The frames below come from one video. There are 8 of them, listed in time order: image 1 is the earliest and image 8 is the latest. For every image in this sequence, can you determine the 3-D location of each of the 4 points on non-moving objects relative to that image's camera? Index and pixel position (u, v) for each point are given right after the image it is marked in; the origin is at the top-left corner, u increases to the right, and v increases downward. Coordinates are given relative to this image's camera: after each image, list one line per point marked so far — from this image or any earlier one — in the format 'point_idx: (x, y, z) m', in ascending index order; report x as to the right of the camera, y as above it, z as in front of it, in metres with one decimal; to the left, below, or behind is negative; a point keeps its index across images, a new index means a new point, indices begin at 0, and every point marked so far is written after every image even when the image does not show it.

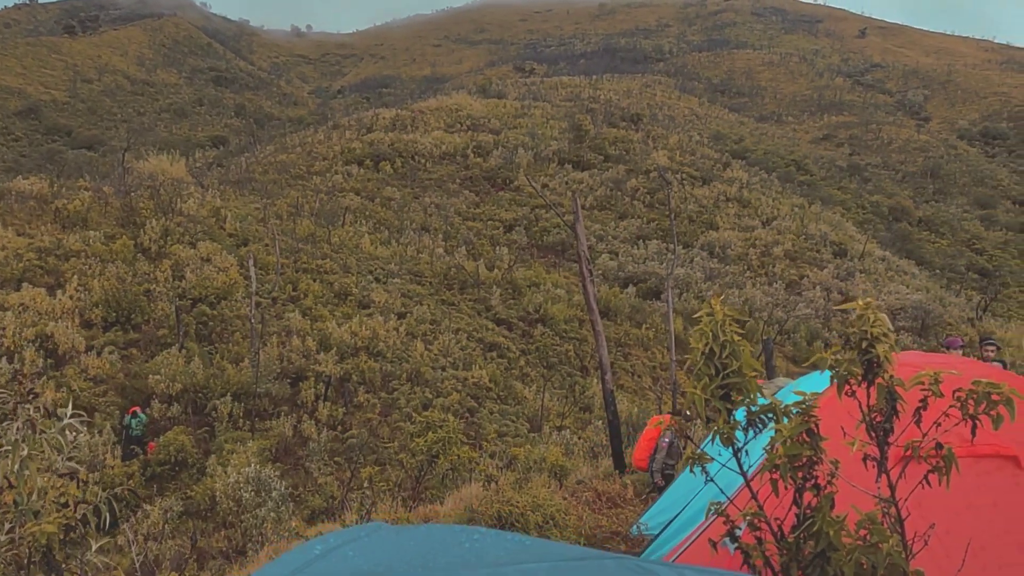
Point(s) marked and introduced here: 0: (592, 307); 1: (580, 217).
0: (+0.7, -0.2, +6.6) m
1: (+0.6, +0.8, +6.8) m
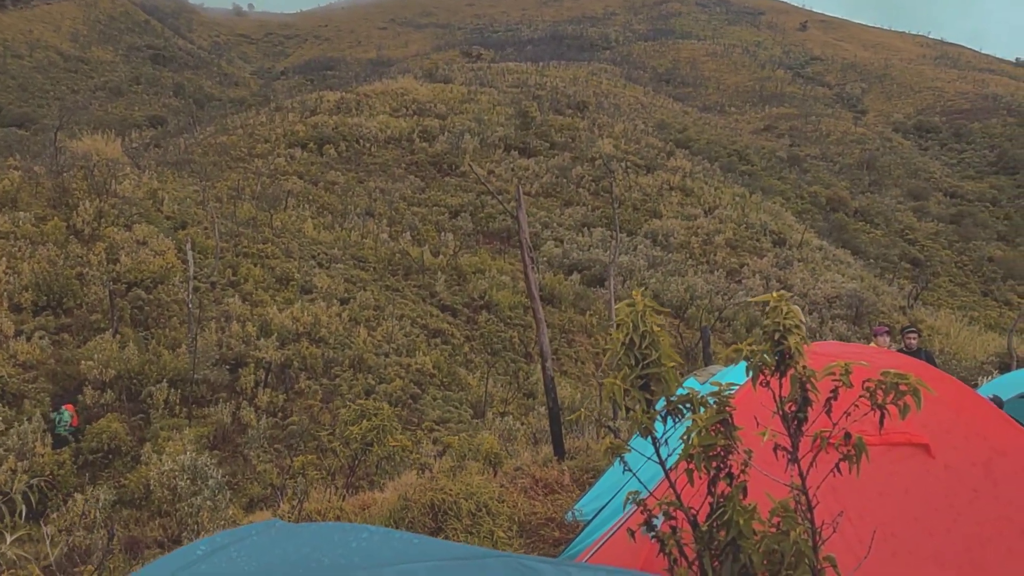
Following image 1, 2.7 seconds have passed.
0: (+0.2, 0.0, +6.6) m
1: (0.0, +1.0, +6.8) m
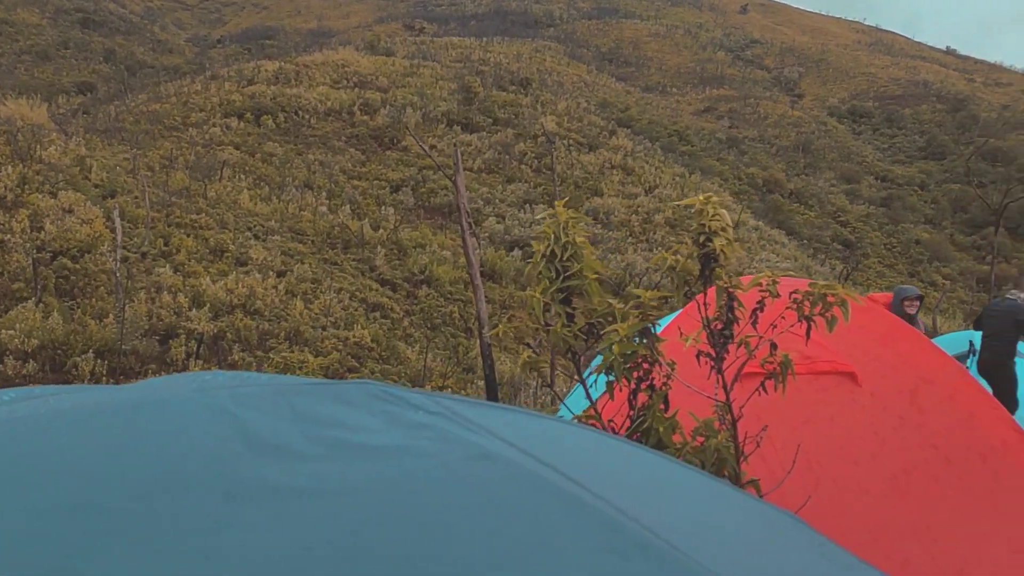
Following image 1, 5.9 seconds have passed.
0: (-0.4, +0.2, +6.6) m
1: (-0.5, +1.2, +6.8) m
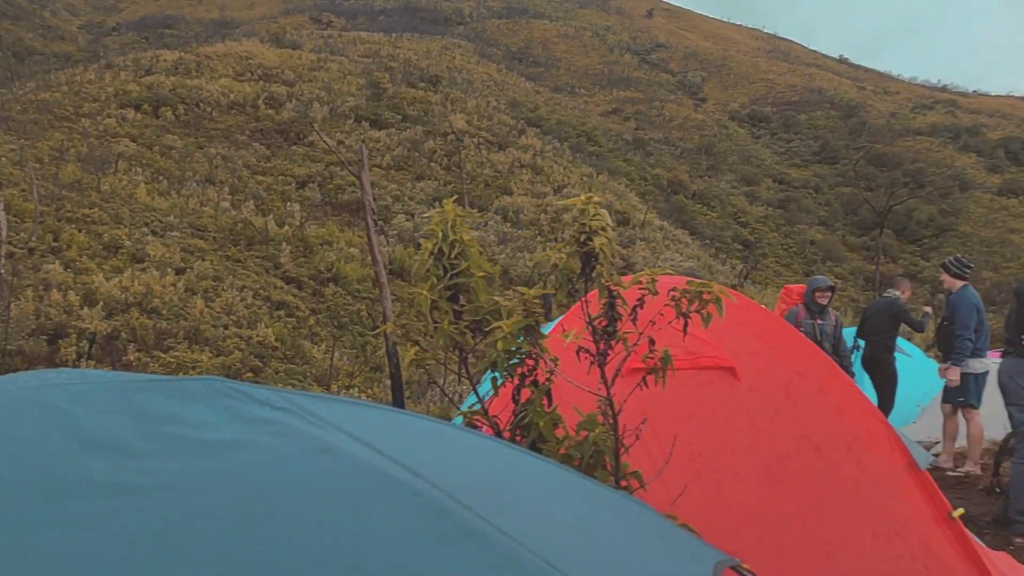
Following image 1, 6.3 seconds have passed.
0: (-1.3, +0.2, +6.6) m
1: (-1.4, +1.2, +6.7) m
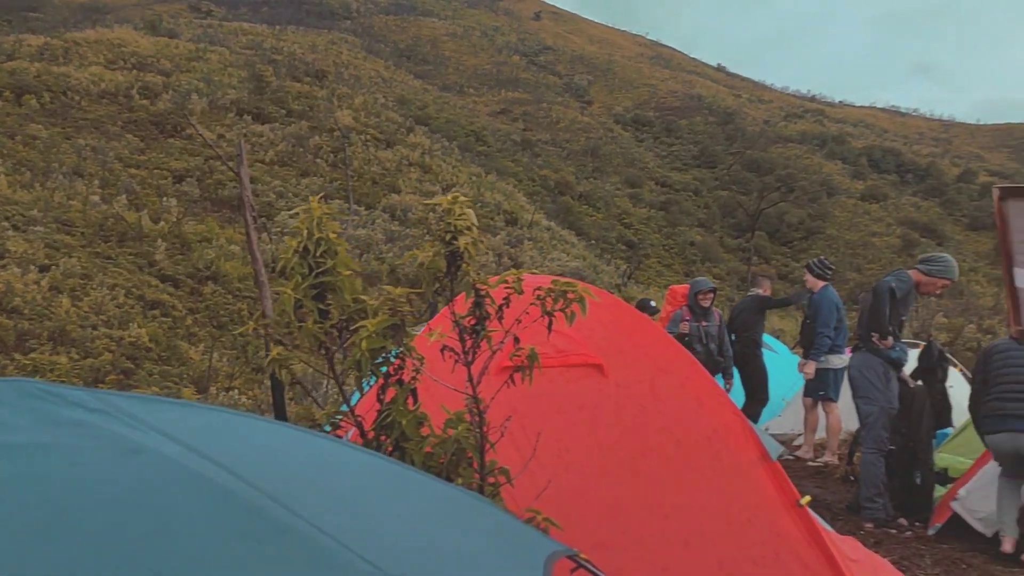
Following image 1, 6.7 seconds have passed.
0: (-2.4, +0.3, +6.5) m
1: (-2.5, +1.2, +6.6) m
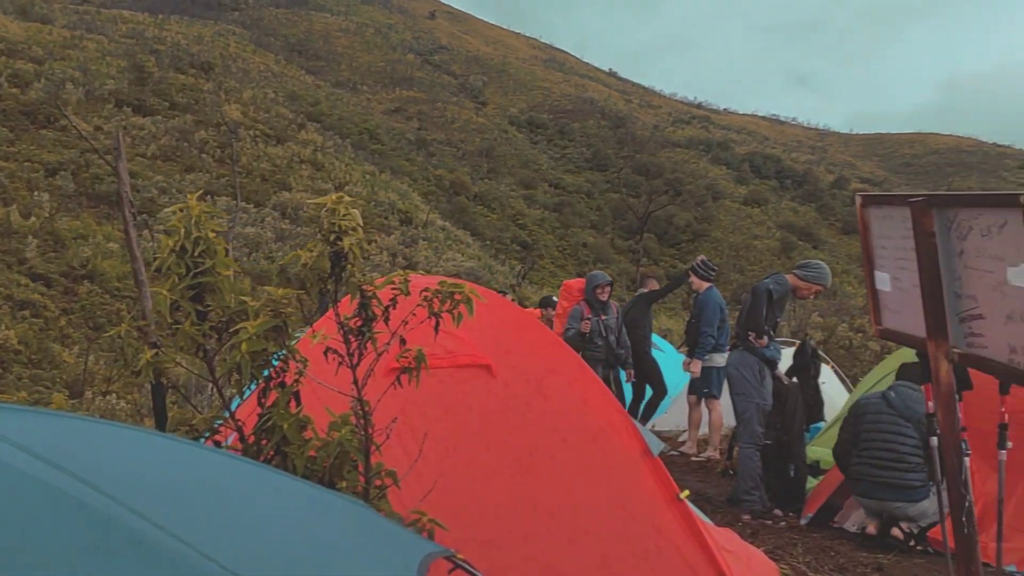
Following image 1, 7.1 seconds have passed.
0: (-3.4, +0.3, +6.3) m
1: (-3.6, +1.3, +6.4) m
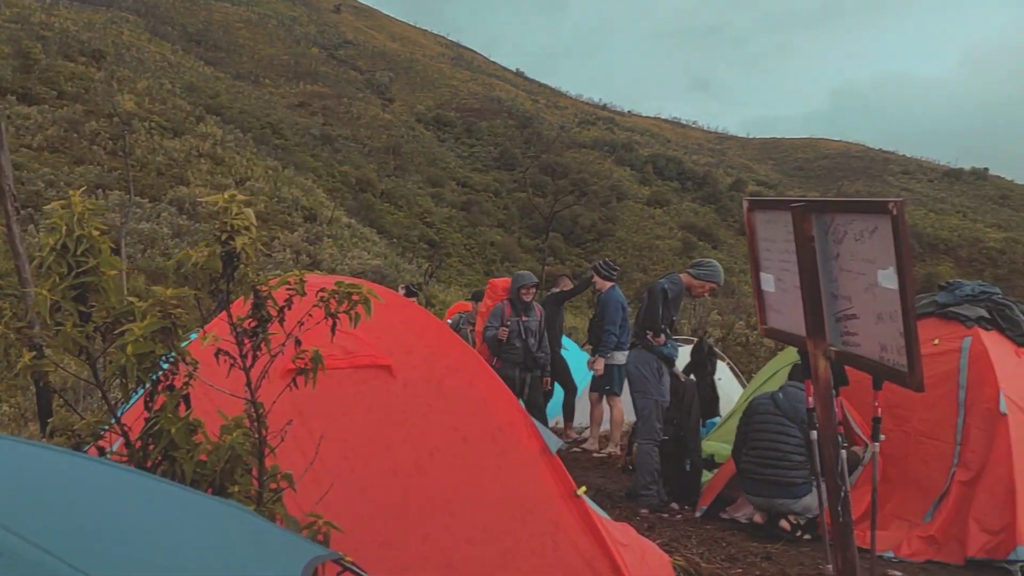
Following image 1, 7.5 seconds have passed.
0: (-4.3, +0.3, +6.0) m
1: (-4.5, +1.3, +6.0) m
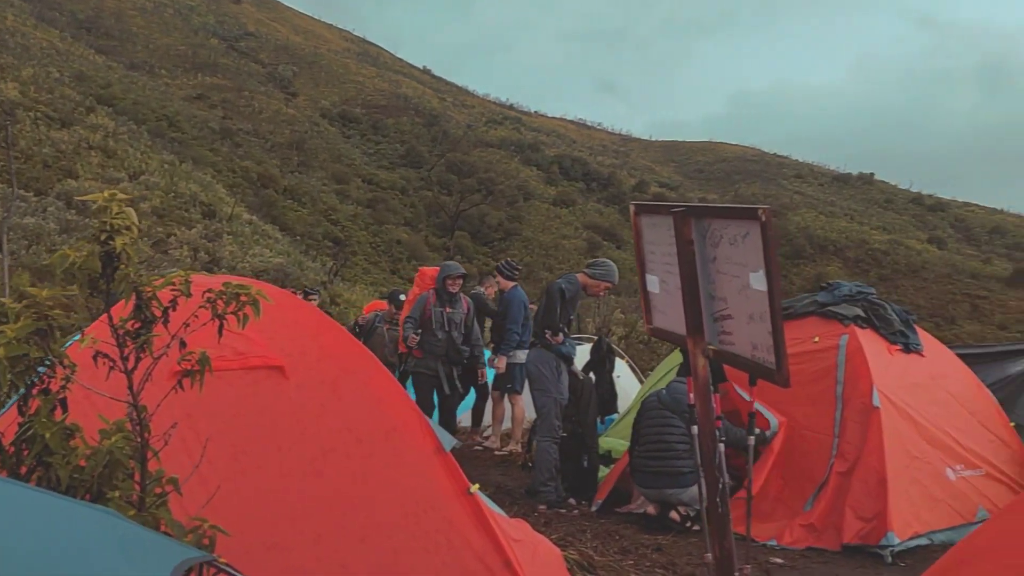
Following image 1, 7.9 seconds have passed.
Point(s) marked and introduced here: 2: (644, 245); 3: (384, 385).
0: (-5.2, +0.3, +5.6) m
1: (-5.4, +1.3, +5.7) m
2: (+1.2, +0.4, +6.0) m
3: (-1.1, -0.9, +6.2) m
